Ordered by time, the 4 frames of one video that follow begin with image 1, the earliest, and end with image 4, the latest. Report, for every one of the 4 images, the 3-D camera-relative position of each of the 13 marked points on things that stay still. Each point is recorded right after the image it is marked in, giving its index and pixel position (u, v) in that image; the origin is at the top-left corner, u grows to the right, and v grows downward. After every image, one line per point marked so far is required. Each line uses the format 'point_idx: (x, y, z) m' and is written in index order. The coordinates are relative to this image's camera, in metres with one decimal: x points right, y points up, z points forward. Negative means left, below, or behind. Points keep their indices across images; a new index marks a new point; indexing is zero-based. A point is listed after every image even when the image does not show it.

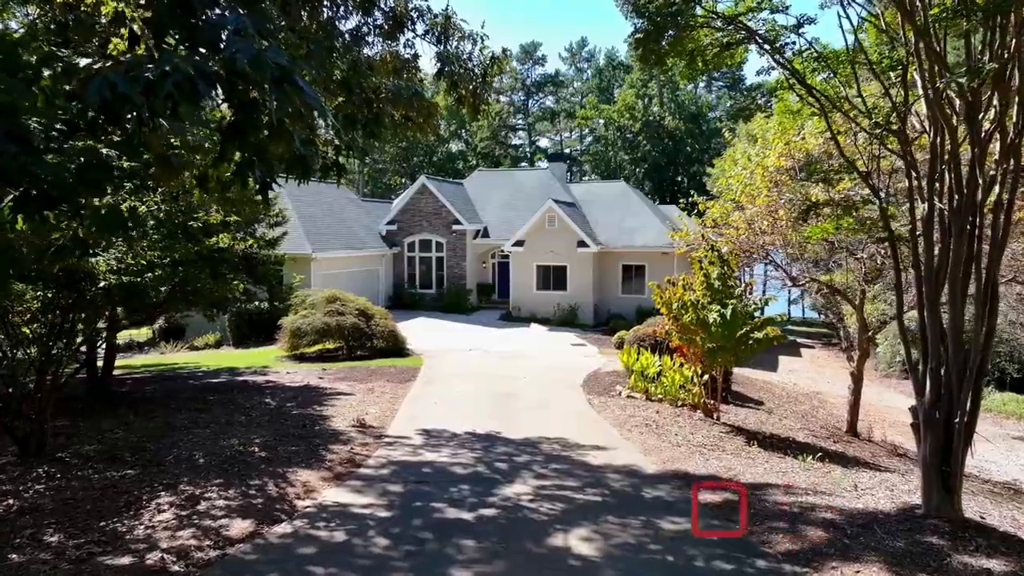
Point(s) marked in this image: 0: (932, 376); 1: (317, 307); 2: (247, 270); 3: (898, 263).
0: (+3.5, -0.7, +5.6) m
1: (-5.3, -0.5, +18.8) m
2: (-5.1, +0.3, +13.1) m
3: (+3.5, +0.2, +6.1) m
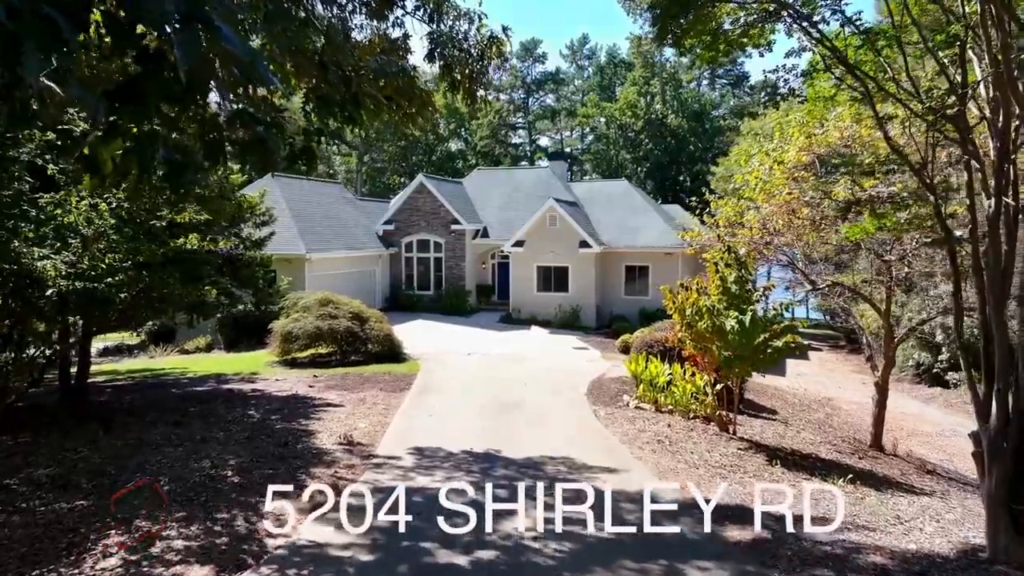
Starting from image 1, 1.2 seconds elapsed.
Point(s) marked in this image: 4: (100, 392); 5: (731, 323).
0: (+3.5, -0.8, +4.9) m
1: (-5.3, -0.6, +18.0) m
2: (-5.1, +0.3, +12.3) m
3: (+3.5, +0.2, +5.4) m
4: (-8.3, -2.1, +13.7) m
5: (+3.0, -0.5, +9.2) m
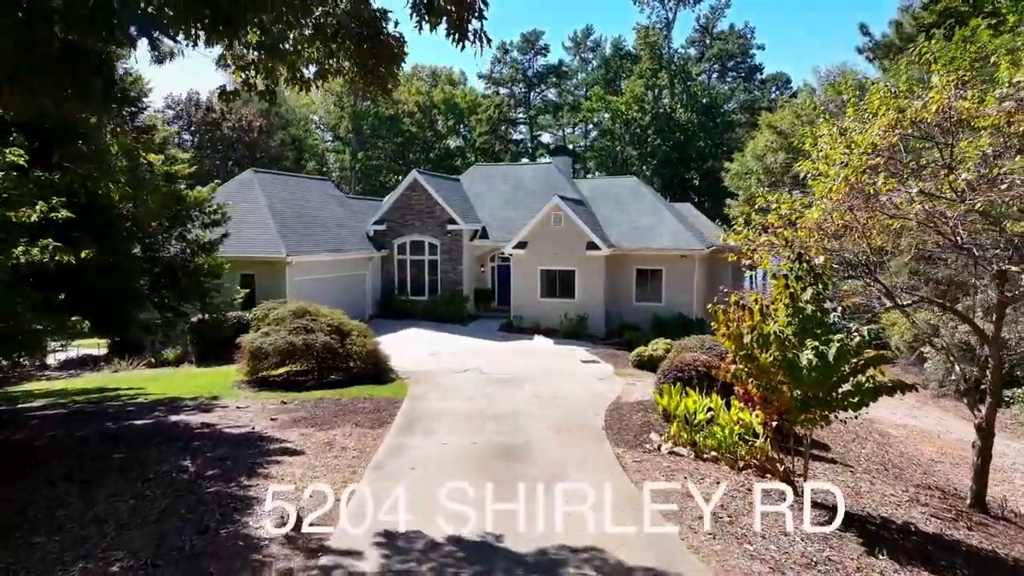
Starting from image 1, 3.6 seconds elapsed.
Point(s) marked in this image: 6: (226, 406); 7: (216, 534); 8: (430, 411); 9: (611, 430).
0: (+3.5, -1.0, +2.6) m
1: (-5.3, -0.8, +15.8) m
2: (-5.0, +0.1, +10.0) m
3: (+3.5, -0.1, +3.1) m
4: (-8.2, -2.3, +11.5) m
5: (+3.0, -0.7, +7.0) m
6: (-5.4, -2.2, +12.9) m
7: (-2.6, -2.1, +5.9) m
8: (-1.5, -2.2, +11.9) m
9: (+1.6, -2.2, +10.8) m
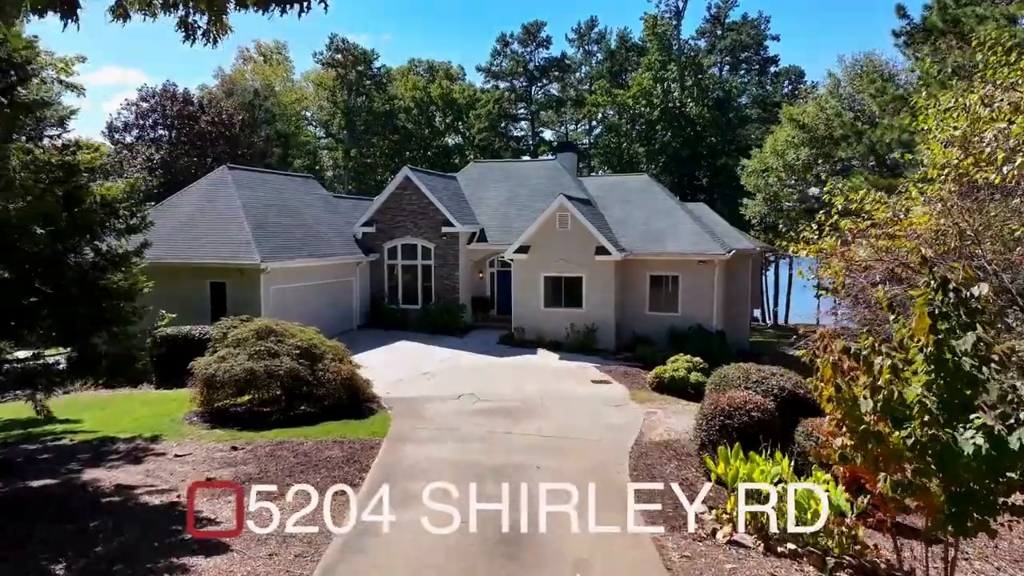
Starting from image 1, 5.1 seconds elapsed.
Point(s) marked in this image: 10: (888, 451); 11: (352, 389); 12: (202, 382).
0: (+3.6, -1.3, +0.2) m
1: (-5.2, -1.1, +13.4) m
2: (-5.0, -0.2, +7.6) m
3: (+3.6, -0.4, +0.7) m
4: (-8.2, -2.6, +9.1) m
5: (+3.0, -1.0, +4.6) m
6: (-5.4, -2.5, +10.5) m
7: (-2.5, -2.4, +3.5) m
8: (-1.4, -2.5, +9.5) m
9: (+1.6, -2.5, +8.4) m
10: (+2.7, -1.1, +5.0) m
11: (-3.2, -2.0, +13.4) m
12: (-5.9, -1.8, +12.9) m
